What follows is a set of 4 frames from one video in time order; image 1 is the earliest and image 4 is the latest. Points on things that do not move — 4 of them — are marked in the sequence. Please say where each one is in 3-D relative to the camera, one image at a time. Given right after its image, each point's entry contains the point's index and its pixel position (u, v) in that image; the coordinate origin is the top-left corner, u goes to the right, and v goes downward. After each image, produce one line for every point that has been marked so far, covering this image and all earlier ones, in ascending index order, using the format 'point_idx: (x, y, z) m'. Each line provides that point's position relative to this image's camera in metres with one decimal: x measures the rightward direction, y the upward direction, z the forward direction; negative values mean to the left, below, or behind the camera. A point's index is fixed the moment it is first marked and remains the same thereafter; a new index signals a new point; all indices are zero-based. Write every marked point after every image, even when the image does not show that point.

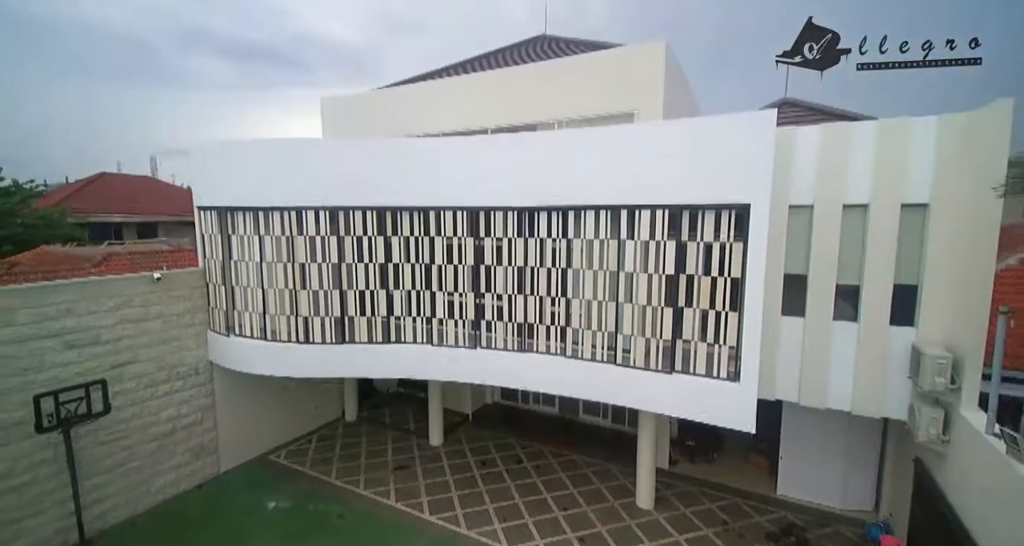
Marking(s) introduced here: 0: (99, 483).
0: (-7.2, -3.6, +8.6) m
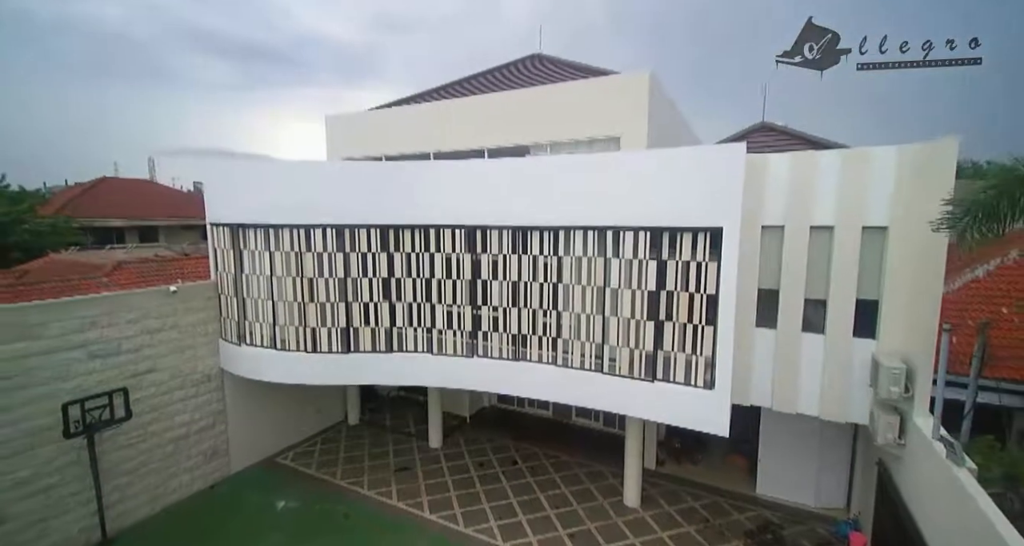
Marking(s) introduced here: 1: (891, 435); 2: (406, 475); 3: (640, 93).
0: (-7.2, -3.9, +9.2) m
1: (+5.3, -2.3, +7.0) m
2: (-2.4, -4.6, +11.3) m
3: (+2.4, +3.4, +9.6) m
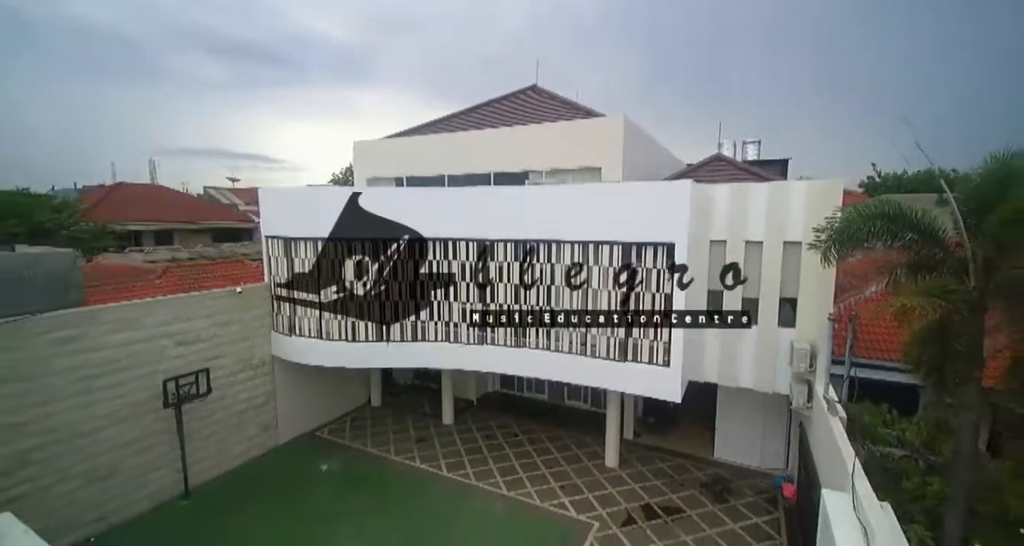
0: (-7.2, -4.0, +11.4) m
1: (+5.4, -2.4, +9.3) m
2: (-2.4, -4.7, +13.5) m
3: (+2.5, +3.3, +11.8) m
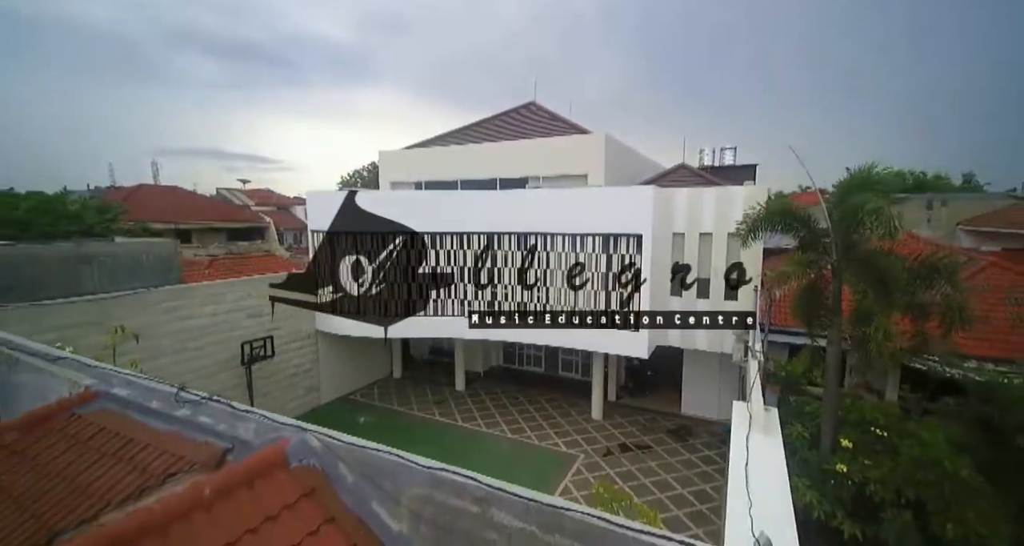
0: (-7.1, -3.6, +14.0) m
1: (+5.5, -2.0, +12.0) m
2: (-2.3, -4.3, +16.2) m
3: (+2.6, +3.7, +14.5) m
